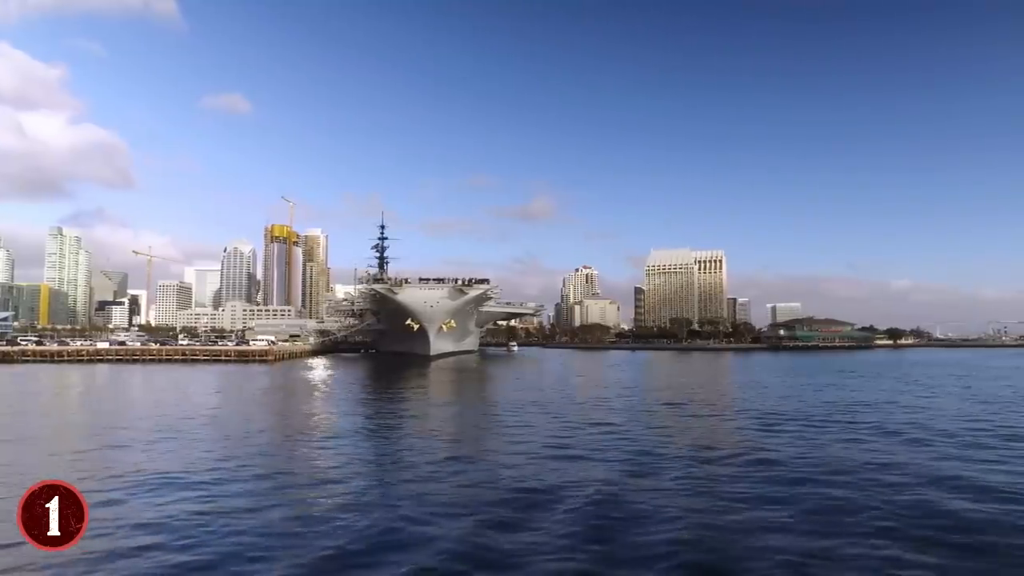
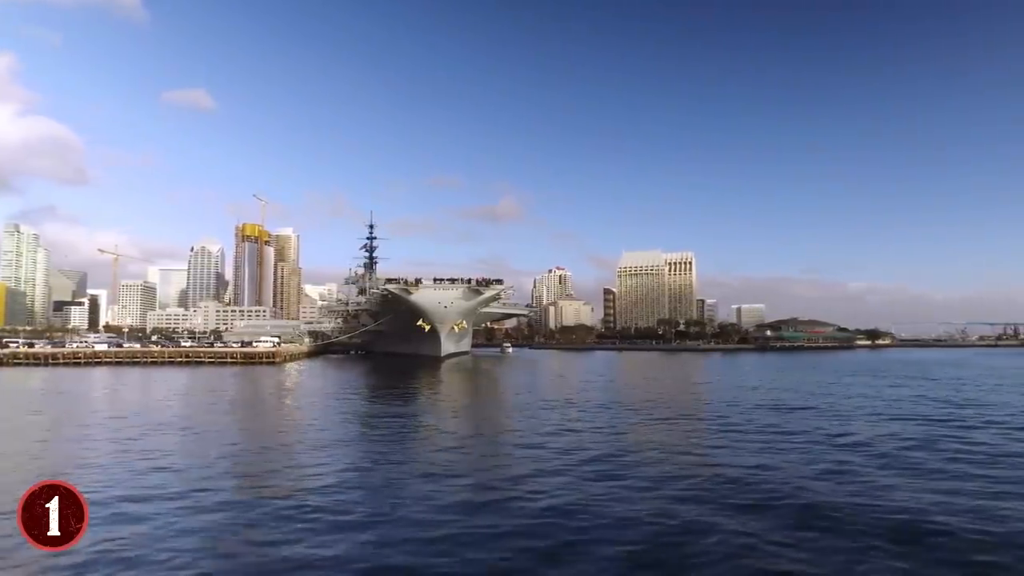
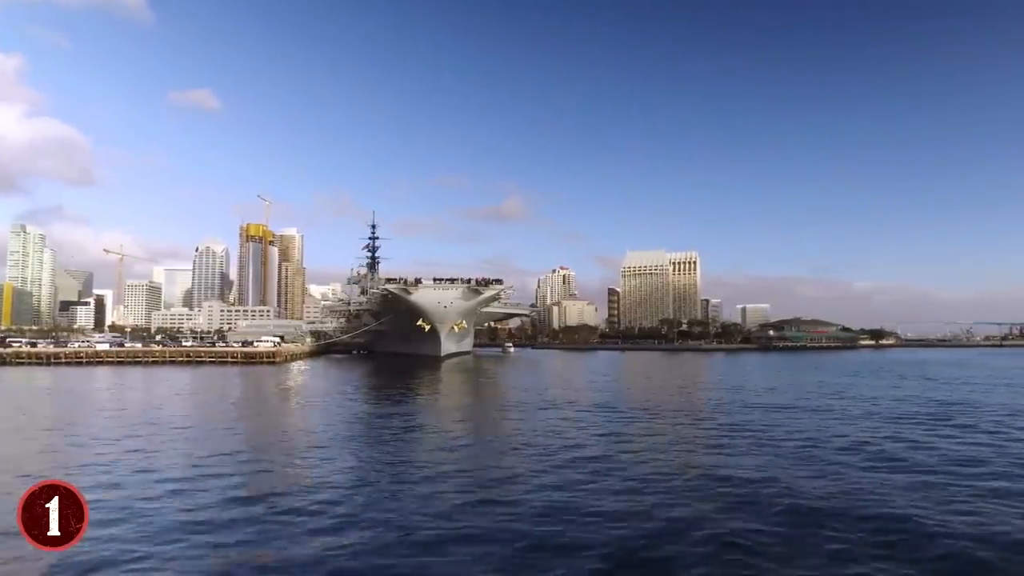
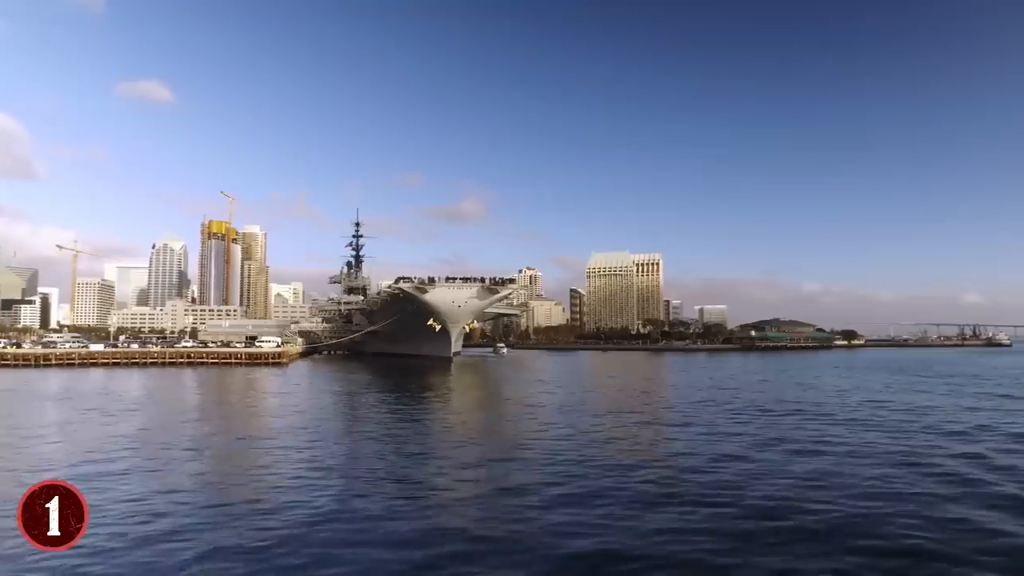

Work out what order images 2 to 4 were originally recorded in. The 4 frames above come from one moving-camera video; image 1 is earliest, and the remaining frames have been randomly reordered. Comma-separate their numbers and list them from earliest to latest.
3, 2, 4
